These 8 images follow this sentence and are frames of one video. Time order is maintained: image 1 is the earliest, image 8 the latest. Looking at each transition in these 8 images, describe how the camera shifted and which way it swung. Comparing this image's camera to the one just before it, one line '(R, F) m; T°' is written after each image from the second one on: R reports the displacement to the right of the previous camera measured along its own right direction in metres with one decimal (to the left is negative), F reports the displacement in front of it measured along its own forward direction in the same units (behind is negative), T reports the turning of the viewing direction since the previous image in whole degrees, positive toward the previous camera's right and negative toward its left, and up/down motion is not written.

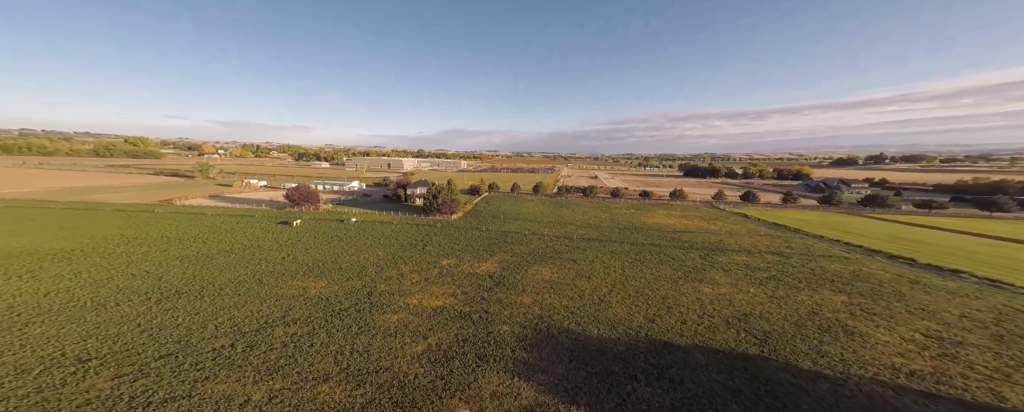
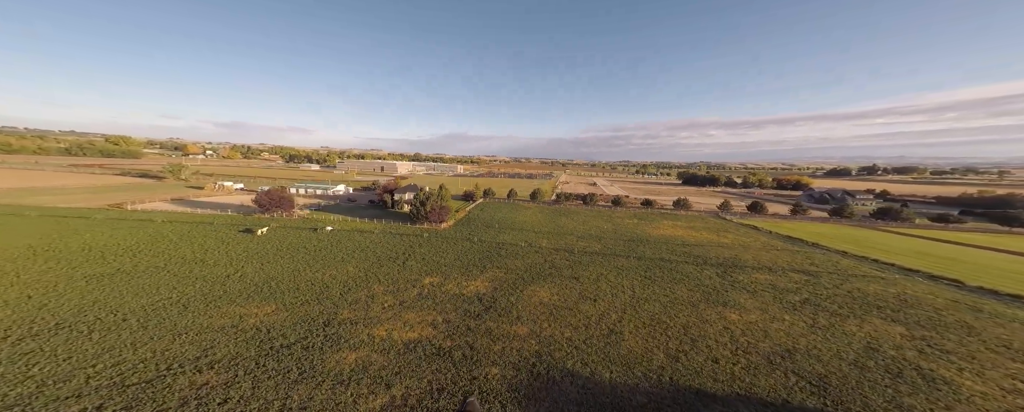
(+0.1, +3.9) m; +1°
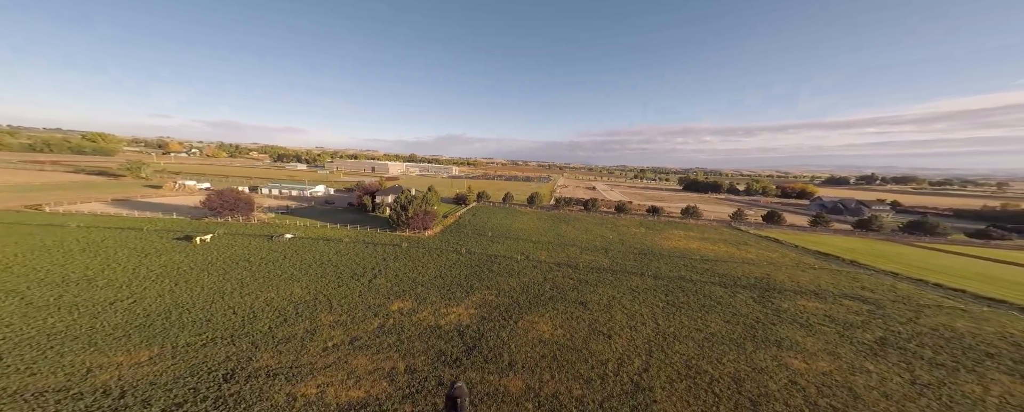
(+0.2, +5.4) m; +1°
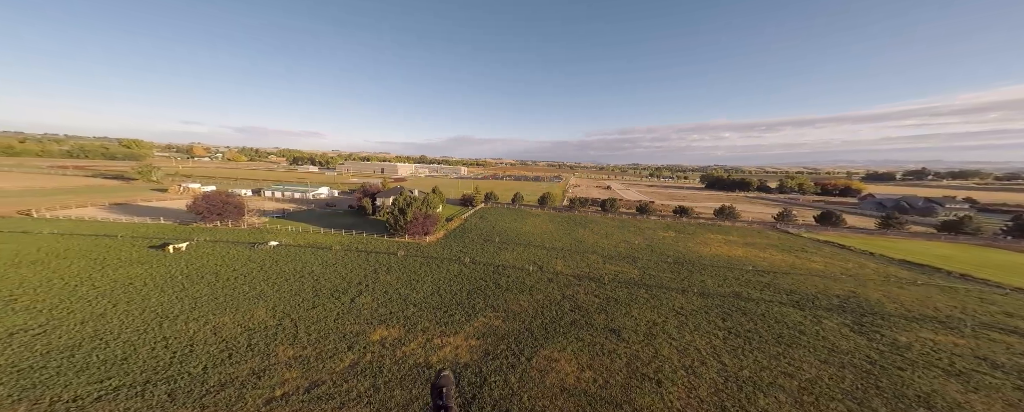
(+0.1, +4.6) m; -3°
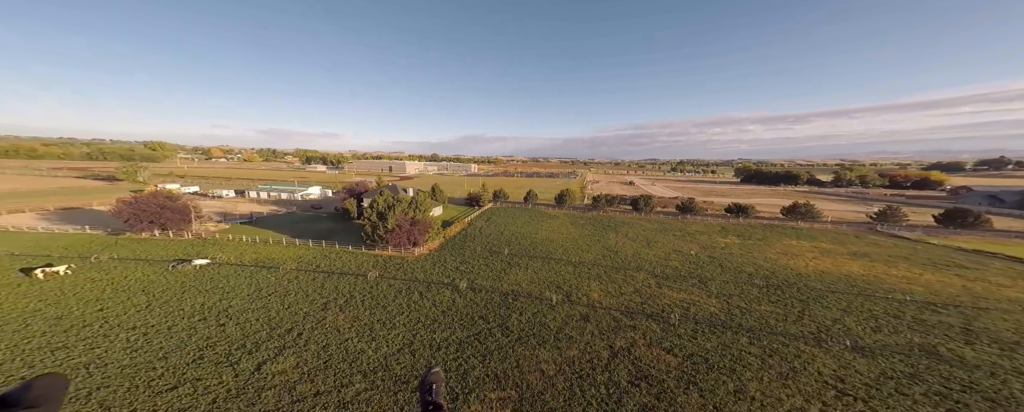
(-0.1, +8.7) m; -3°
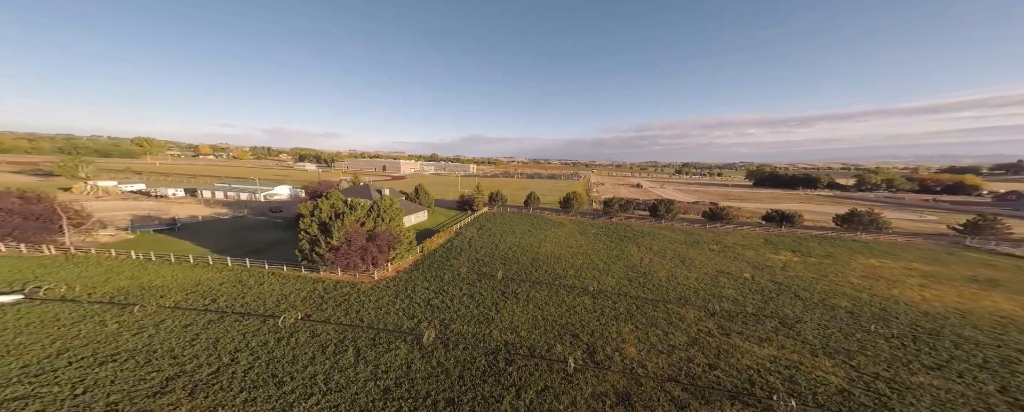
(+0.2, +7.3) m; 0°
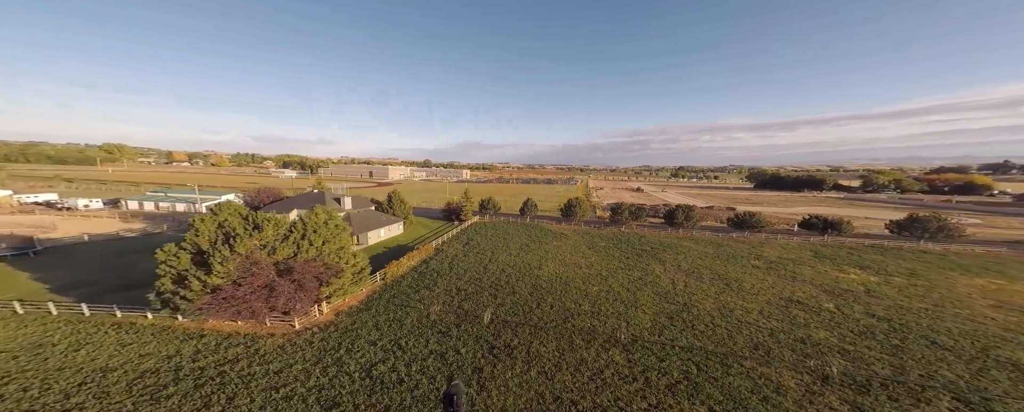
(0.0, +6.5) m; +2°
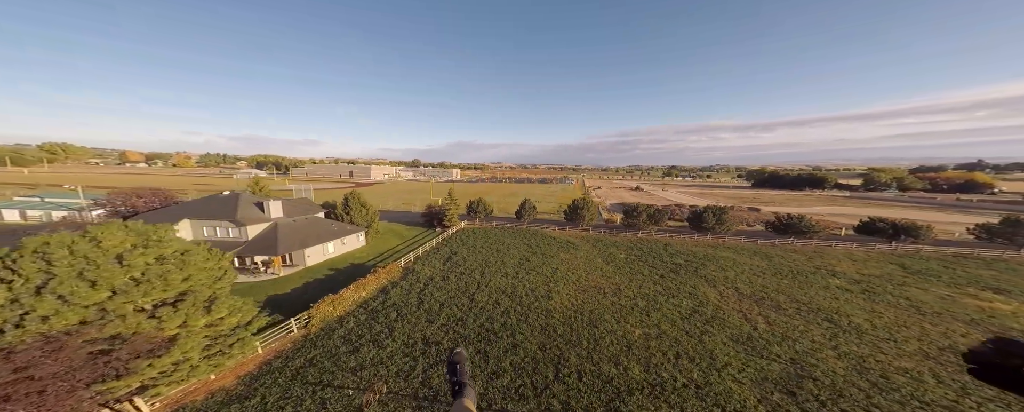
(-0.8, +7.2) m; +2°
